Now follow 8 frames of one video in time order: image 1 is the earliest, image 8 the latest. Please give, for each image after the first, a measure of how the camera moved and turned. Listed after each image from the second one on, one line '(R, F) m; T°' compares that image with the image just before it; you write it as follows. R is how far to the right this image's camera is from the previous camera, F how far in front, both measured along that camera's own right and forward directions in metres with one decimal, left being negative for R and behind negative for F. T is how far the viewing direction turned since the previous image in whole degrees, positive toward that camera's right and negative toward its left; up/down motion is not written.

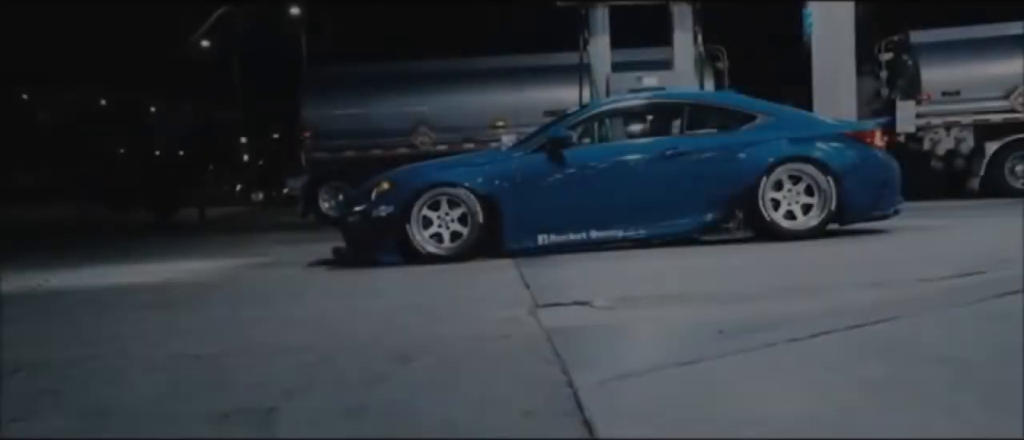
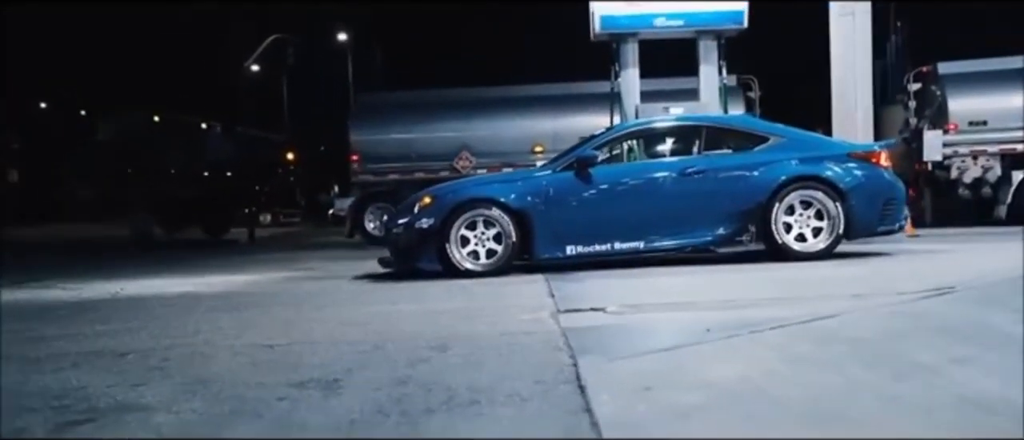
(+0.1, -1.3) m; -2°
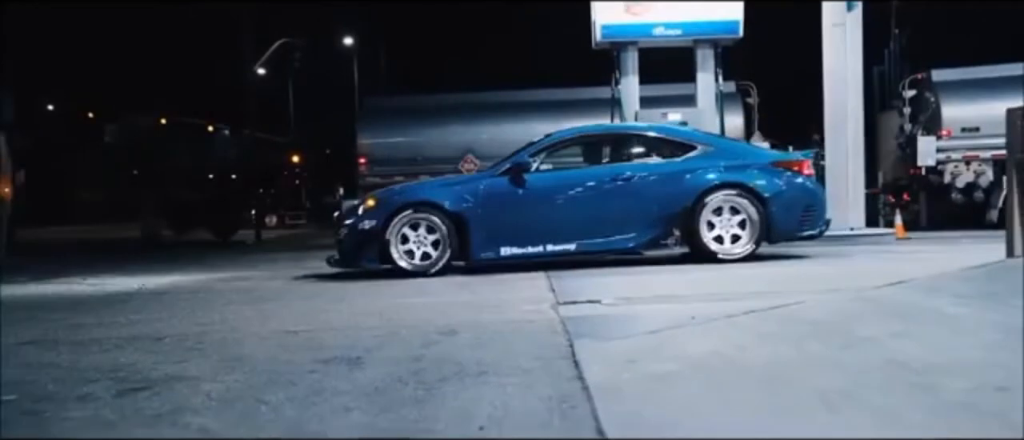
(0.0, -0.8) m; 0°
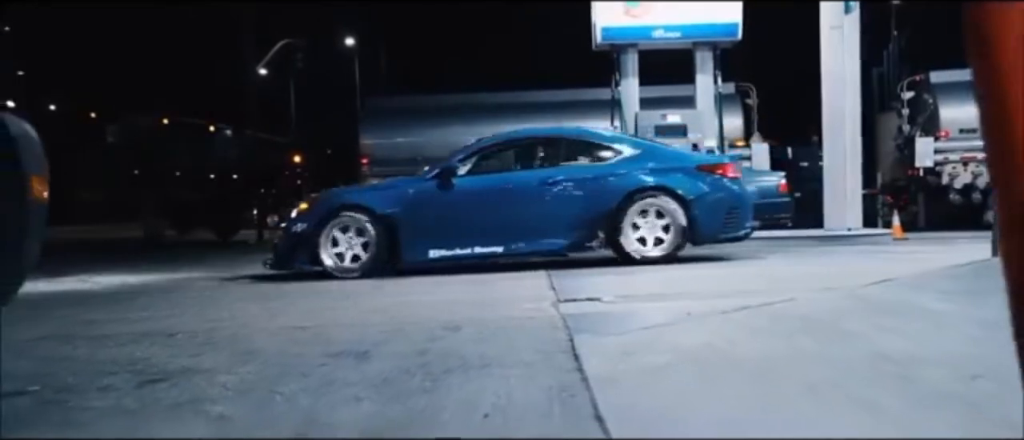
(0.0, -0.3) m; 0°
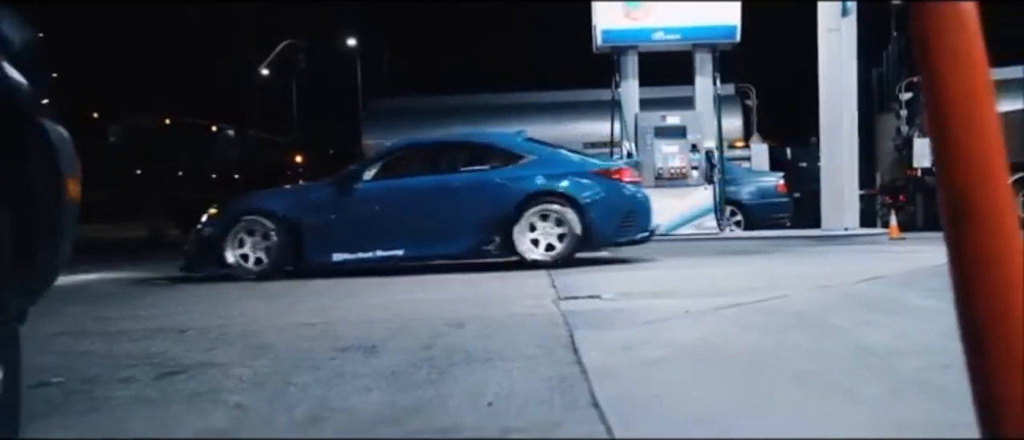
(0.0, -0.3) m; 0°
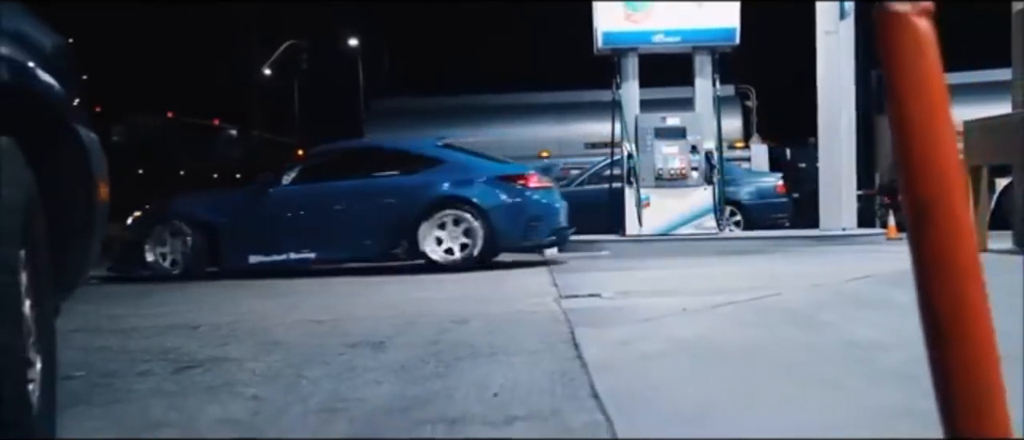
(0.0, -0.3) m; 0°
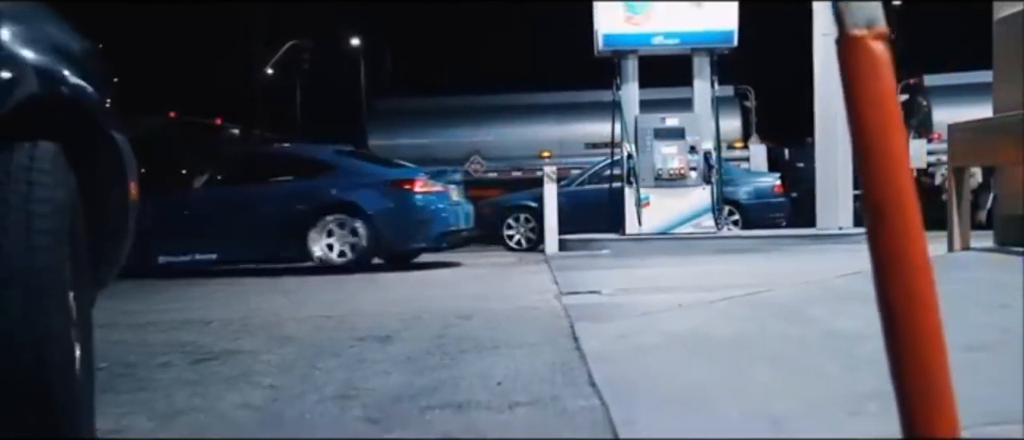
(0.0, -0.3) m; 0°
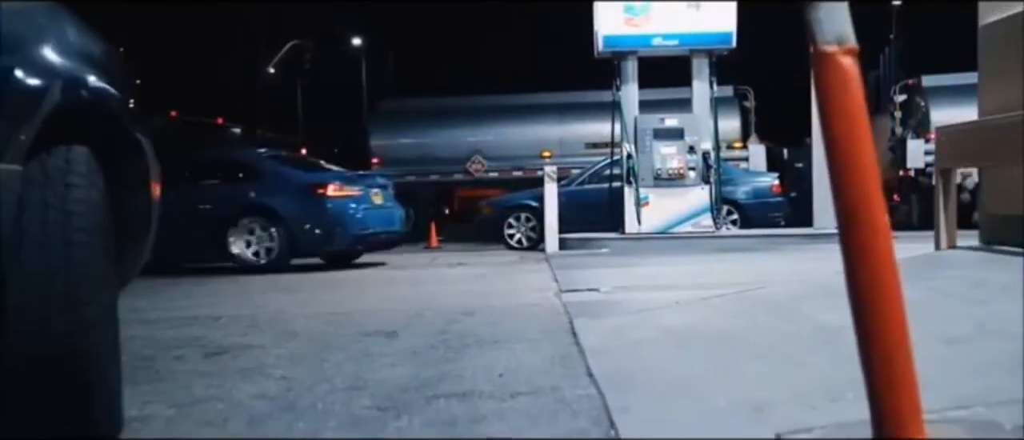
(0.0, -0.3) m; 0°
